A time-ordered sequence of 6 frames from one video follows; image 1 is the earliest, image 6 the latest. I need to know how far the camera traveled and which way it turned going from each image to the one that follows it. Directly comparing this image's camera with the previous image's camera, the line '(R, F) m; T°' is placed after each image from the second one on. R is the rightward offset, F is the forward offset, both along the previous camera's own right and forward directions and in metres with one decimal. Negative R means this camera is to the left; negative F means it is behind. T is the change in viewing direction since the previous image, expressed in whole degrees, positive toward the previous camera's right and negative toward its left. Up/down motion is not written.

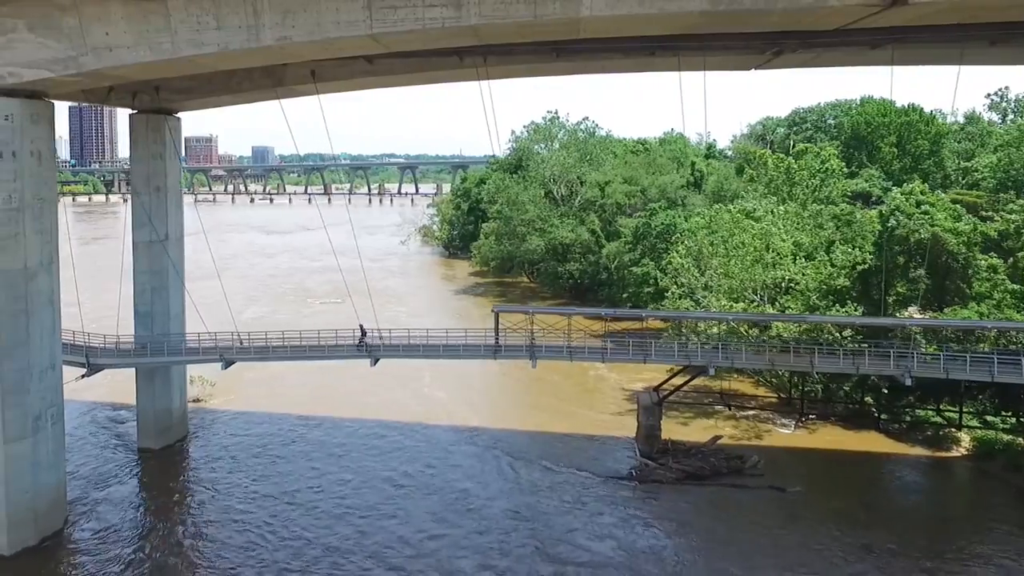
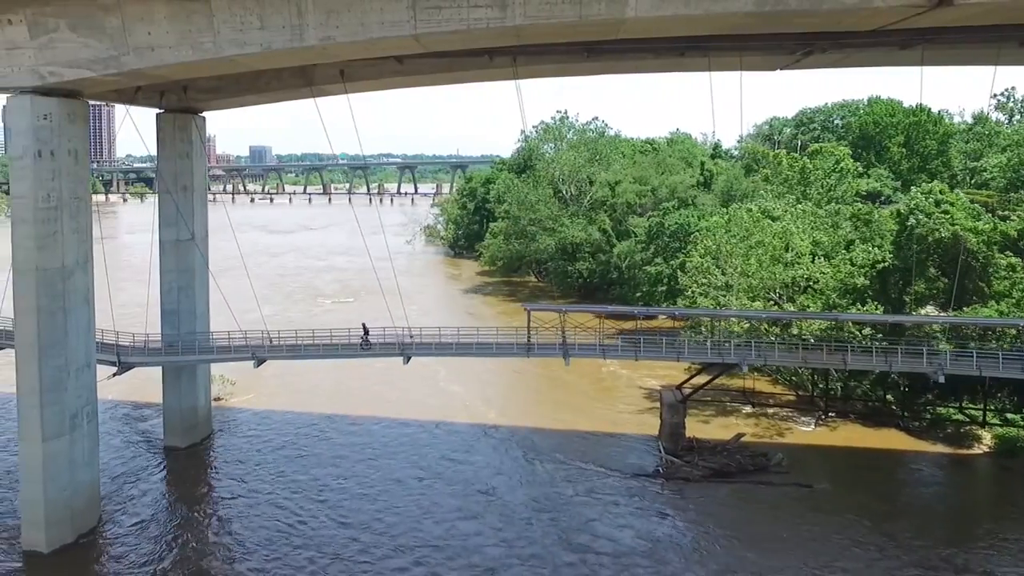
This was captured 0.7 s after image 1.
(-0.9, -0.1) m; 0°
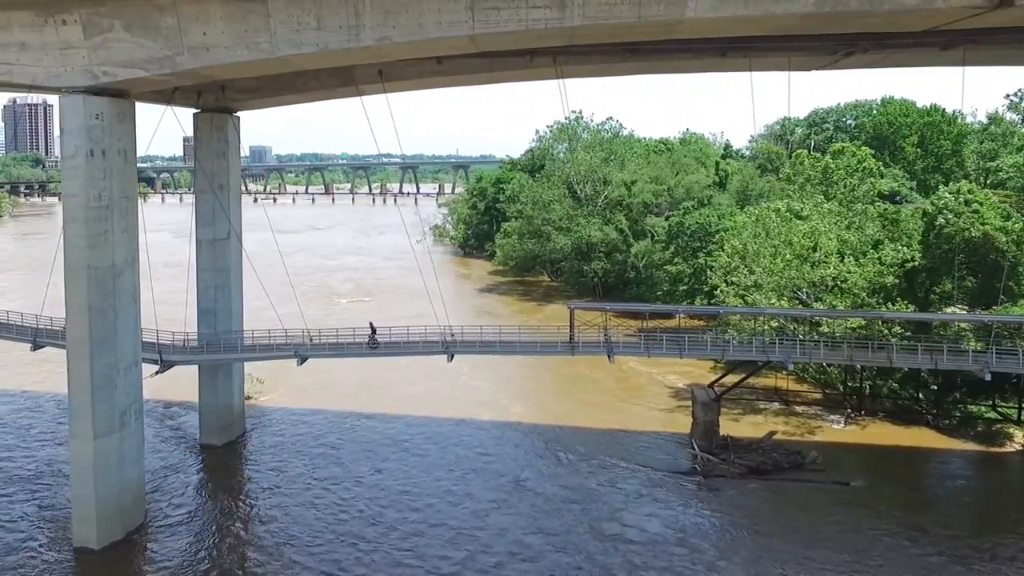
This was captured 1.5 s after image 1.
(-1.1, -0.1) m; 0°
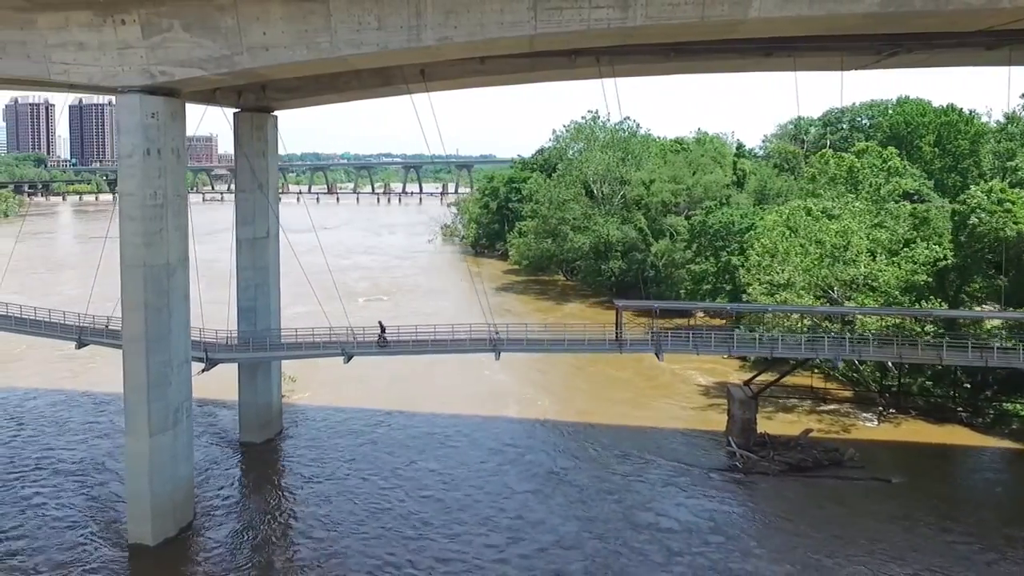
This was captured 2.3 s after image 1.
(-1.2, -0.1) m; 0°
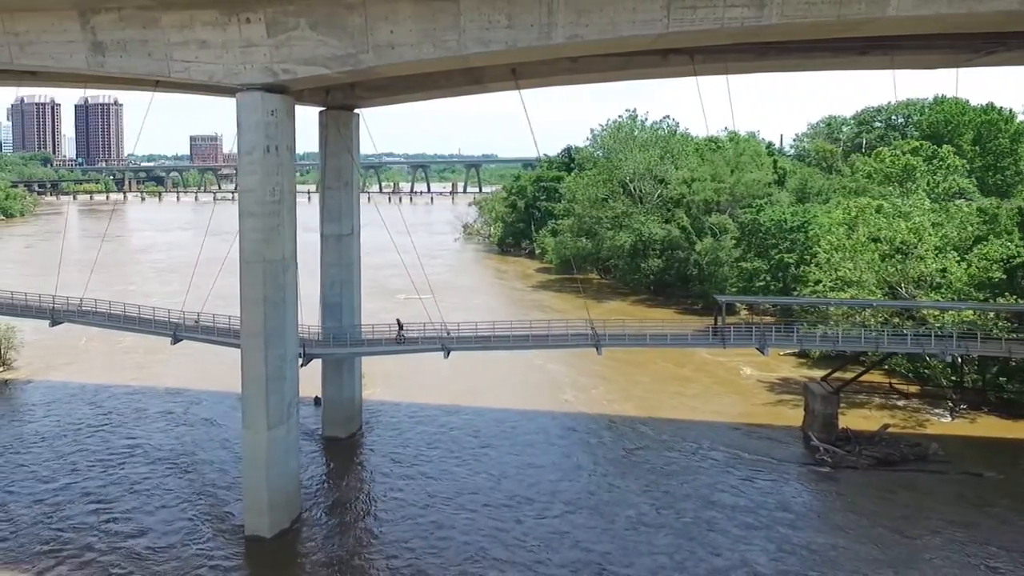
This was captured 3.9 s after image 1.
(-2.6, -0.2) m; 0°
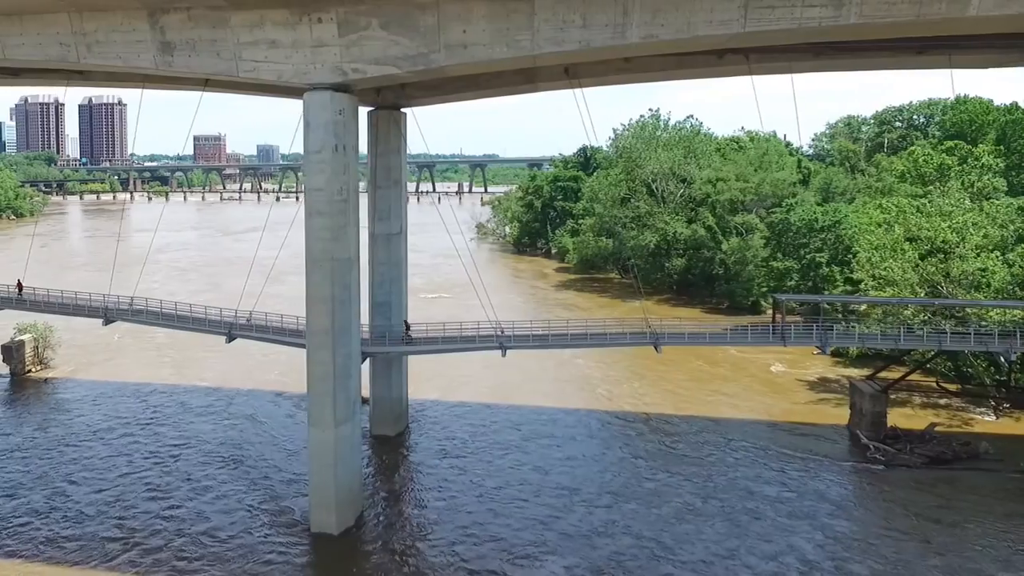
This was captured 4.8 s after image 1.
(-1.5, -0.1) m; 0°
